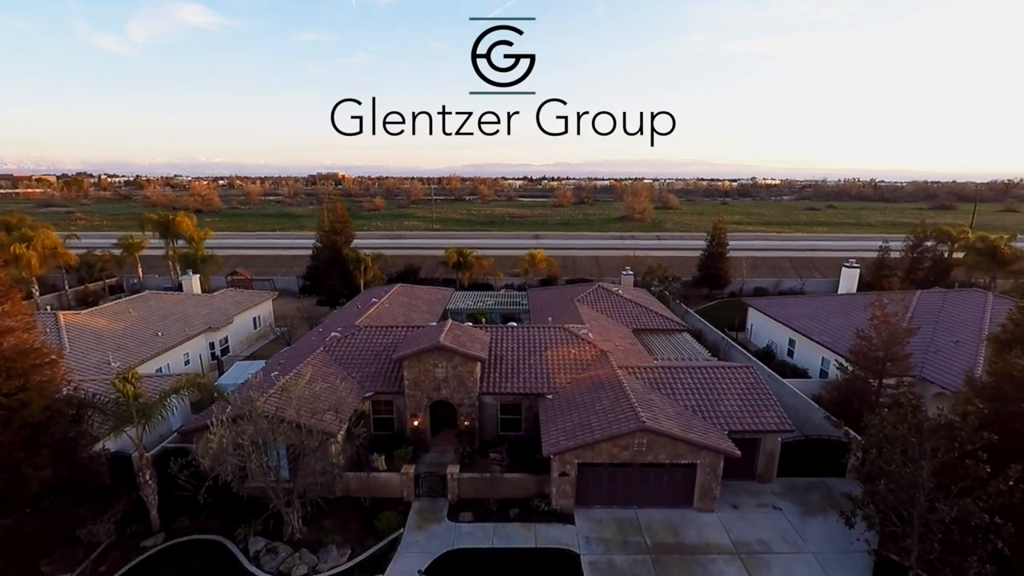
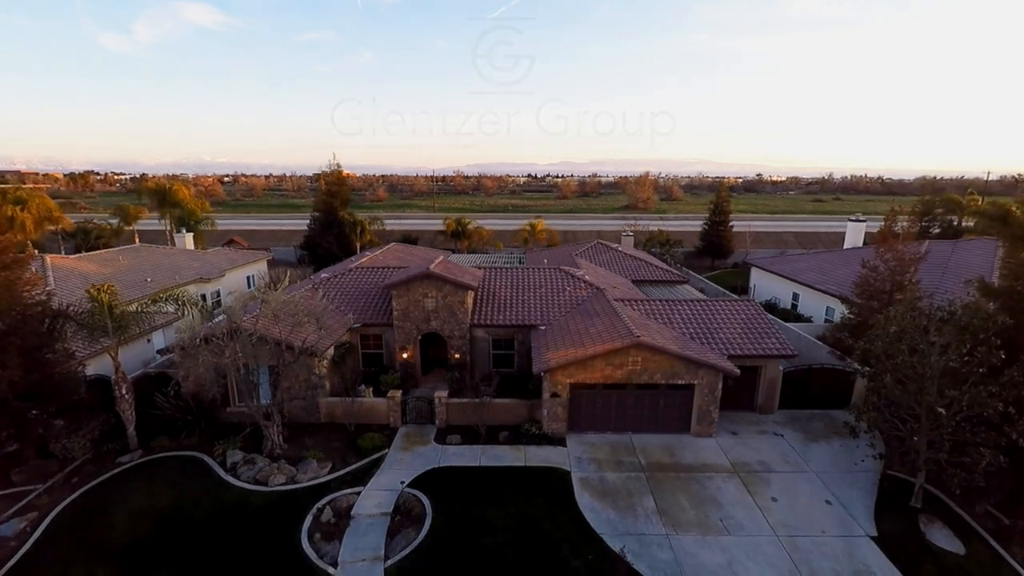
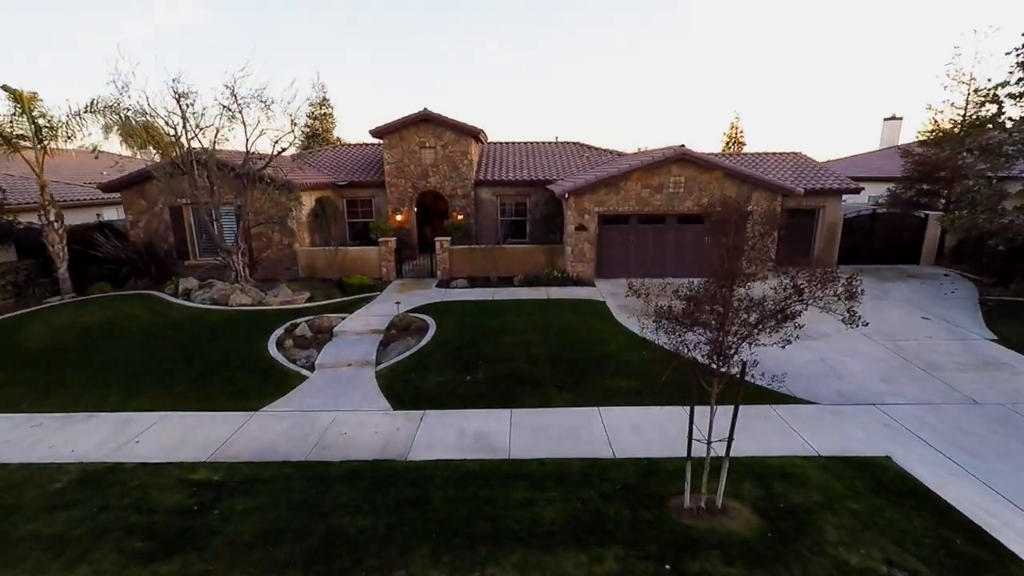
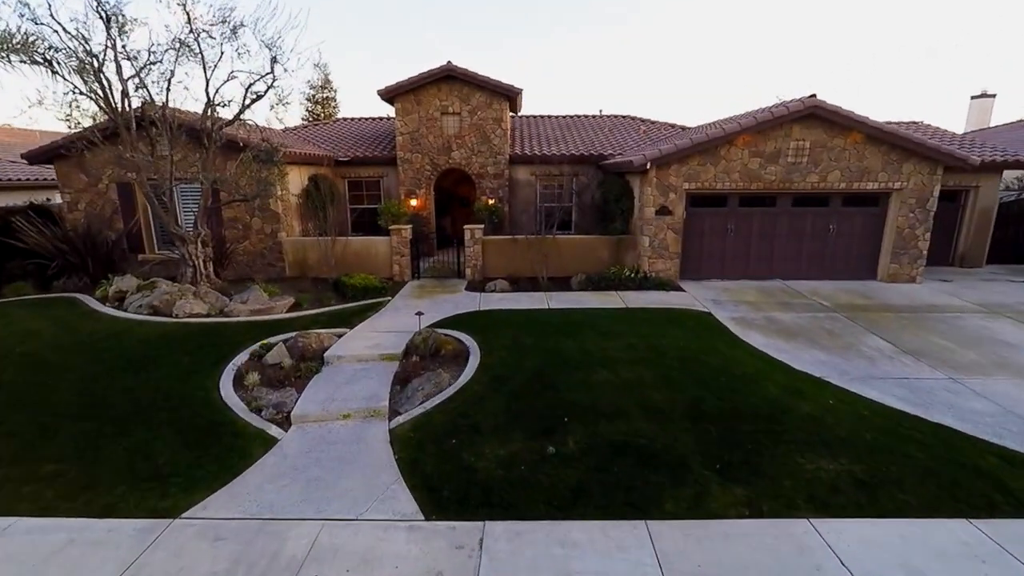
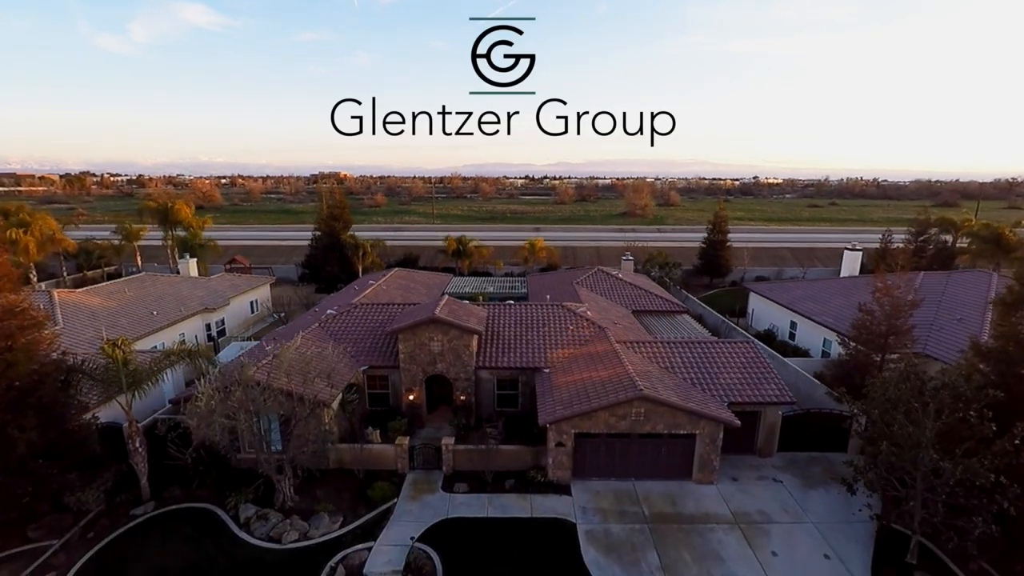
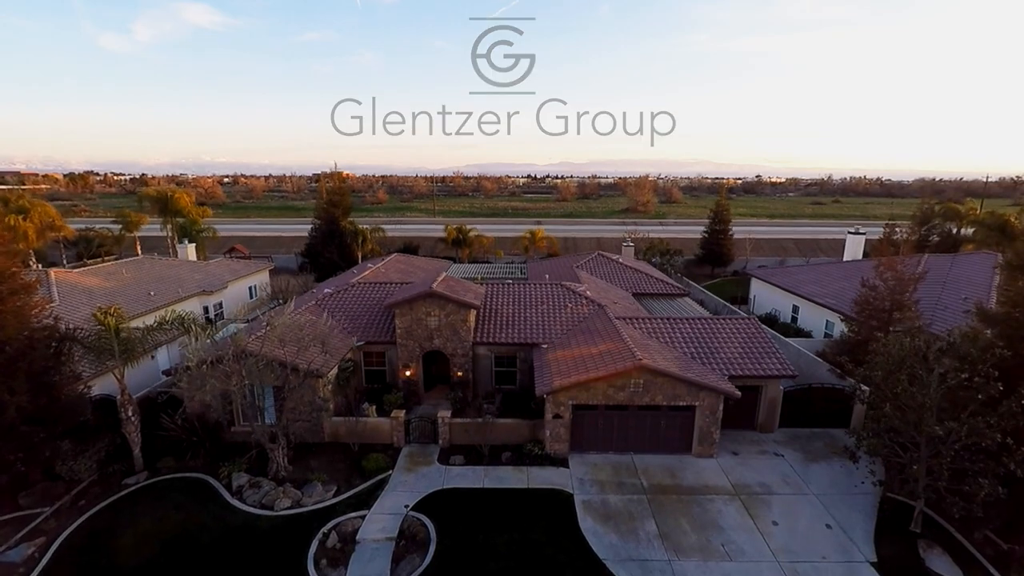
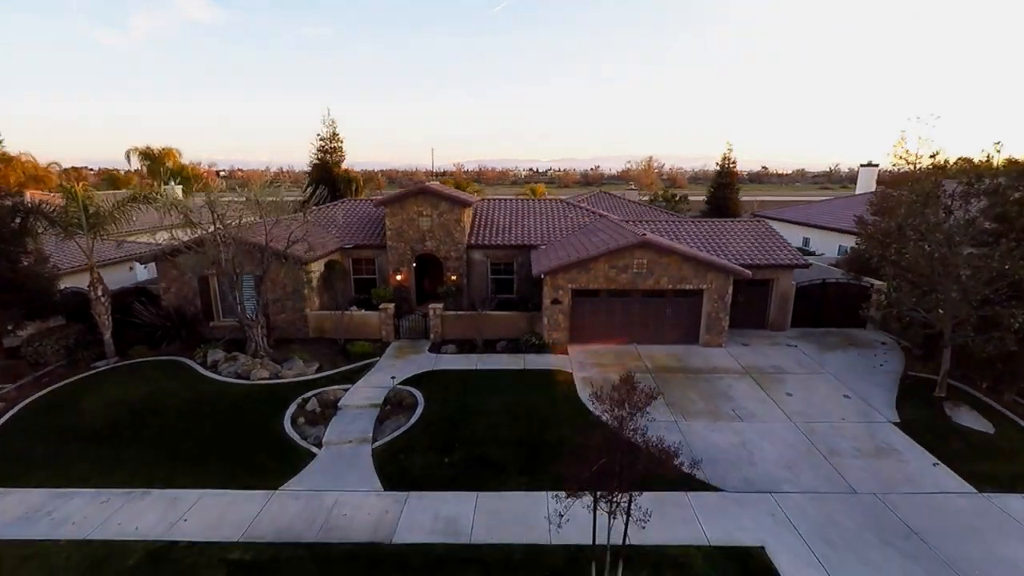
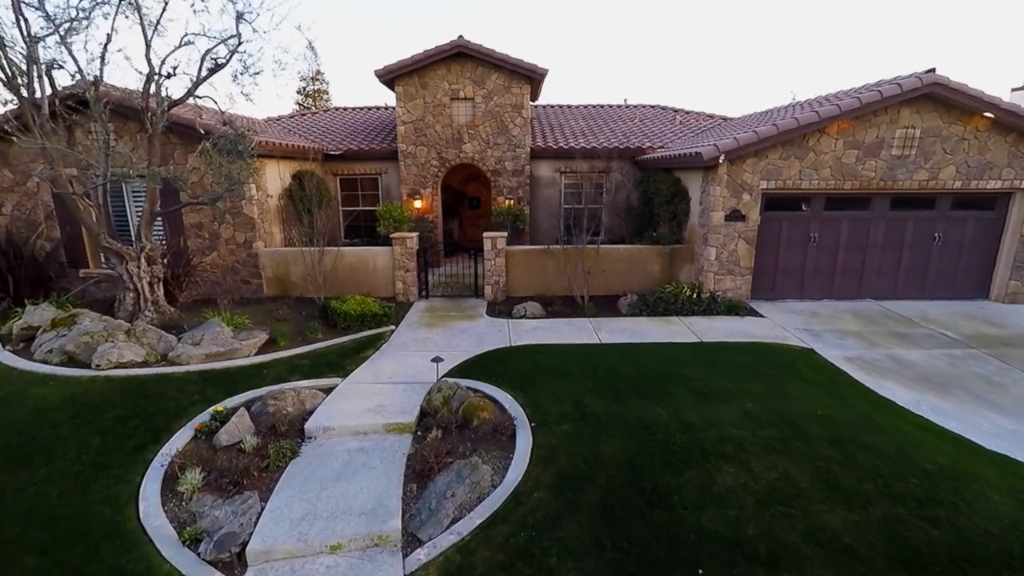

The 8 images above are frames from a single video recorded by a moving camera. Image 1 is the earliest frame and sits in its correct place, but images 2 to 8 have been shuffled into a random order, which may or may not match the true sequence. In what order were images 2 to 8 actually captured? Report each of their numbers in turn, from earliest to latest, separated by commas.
5, 6, 2, 7, 3, 4, 8
